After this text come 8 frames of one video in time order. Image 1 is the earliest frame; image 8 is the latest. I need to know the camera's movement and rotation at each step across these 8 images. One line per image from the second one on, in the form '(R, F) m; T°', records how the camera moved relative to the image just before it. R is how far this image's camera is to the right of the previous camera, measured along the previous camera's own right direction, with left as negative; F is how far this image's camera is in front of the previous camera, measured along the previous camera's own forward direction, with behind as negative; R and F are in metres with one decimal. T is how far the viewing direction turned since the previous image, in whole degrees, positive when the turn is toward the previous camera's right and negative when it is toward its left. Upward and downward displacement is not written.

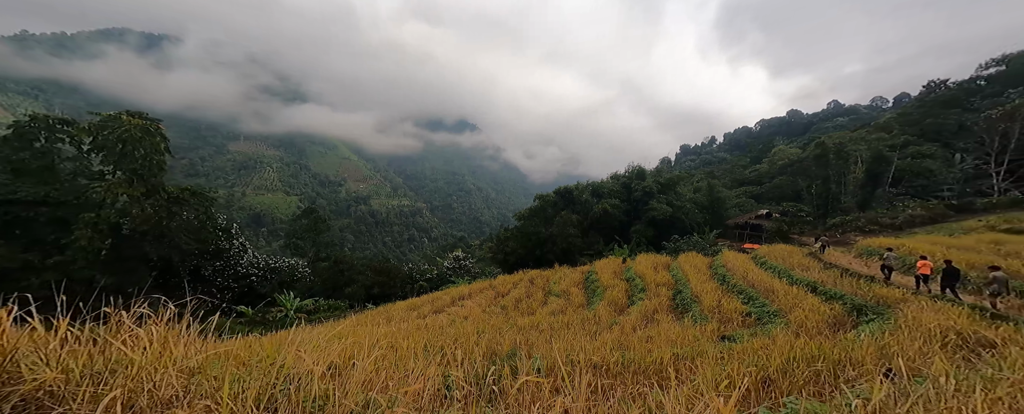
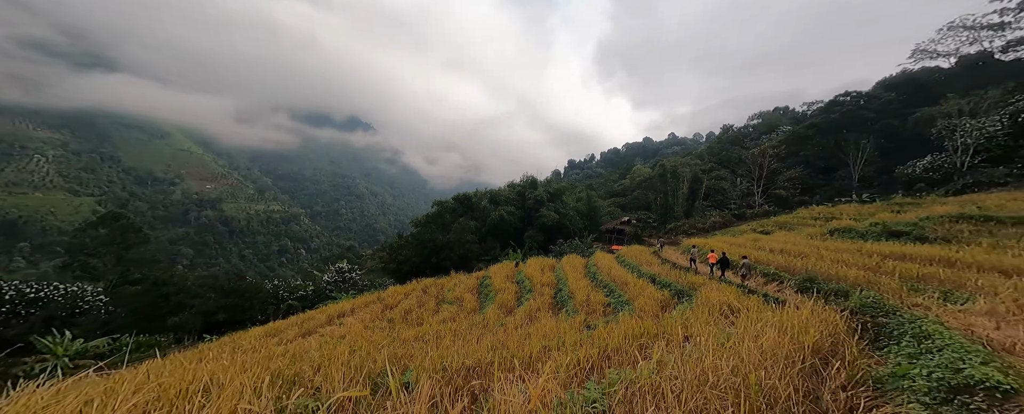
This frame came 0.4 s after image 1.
(+0.2, -0.1) m; +18°
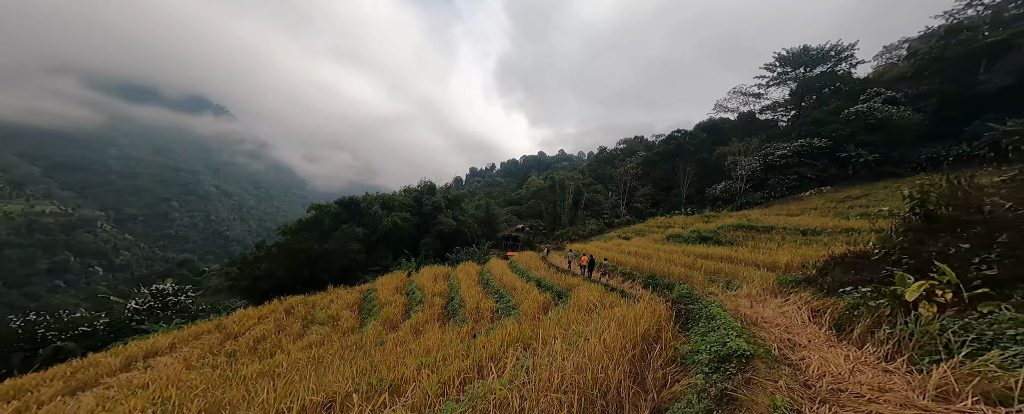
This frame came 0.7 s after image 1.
(+0.2, -0.1) m; +17°
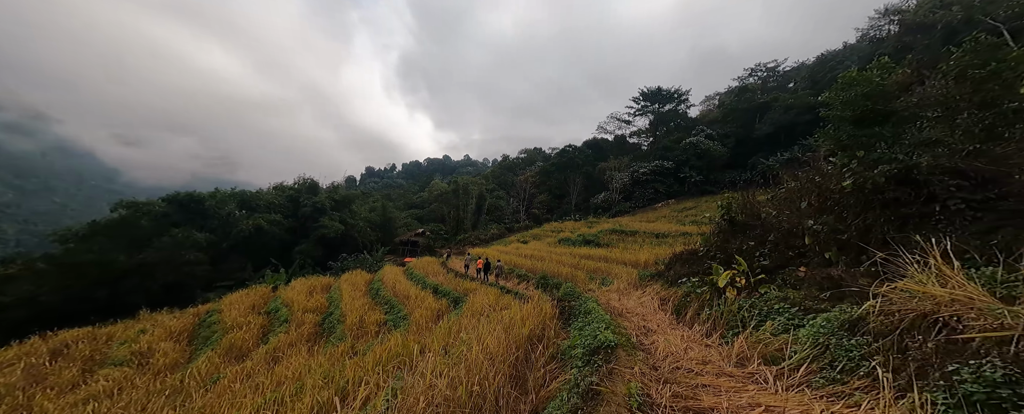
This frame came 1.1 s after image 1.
(+0.1, +0.1) m; +17°
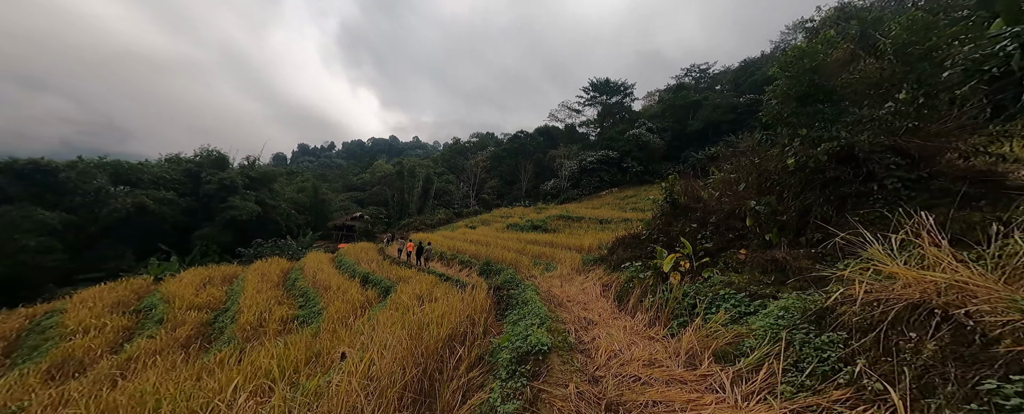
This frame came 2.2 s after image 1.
(+0.2, +0.5) m; +9°
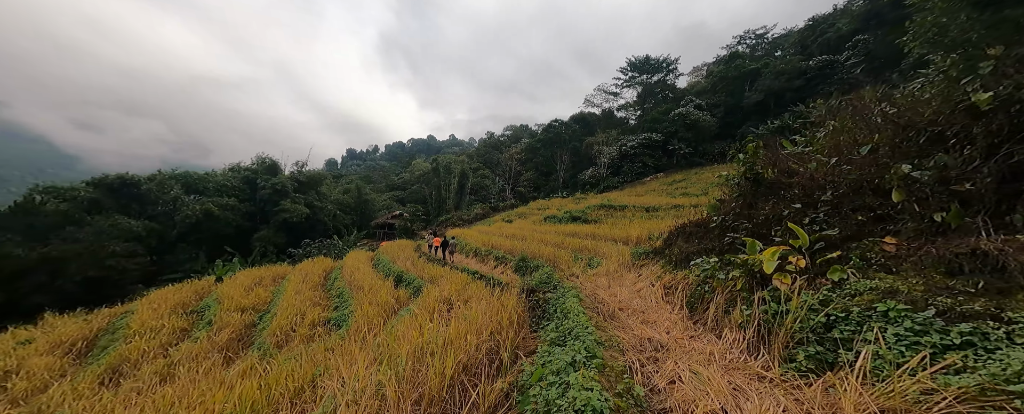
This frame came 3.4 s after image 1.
(+0.1, +0.7) m; -7°
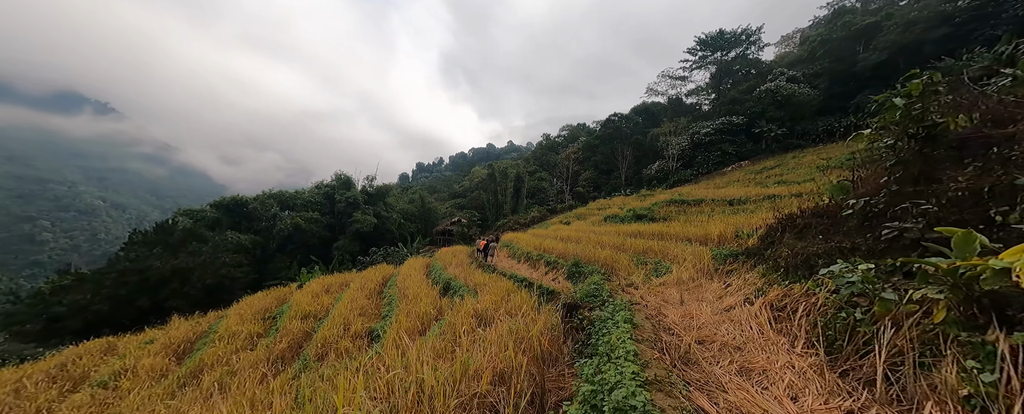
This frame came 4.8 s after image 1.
(+0.3, +0.8) m; -11°
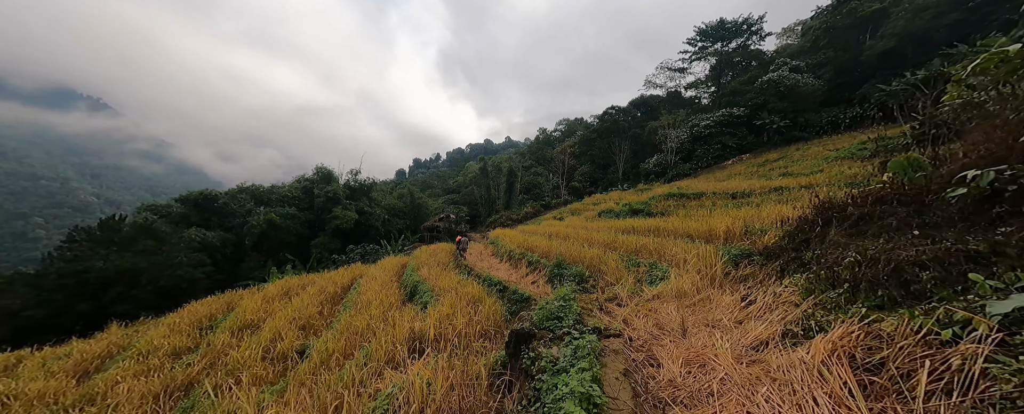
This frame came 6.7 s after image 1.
(+0.5, +1.0) m; 0°
